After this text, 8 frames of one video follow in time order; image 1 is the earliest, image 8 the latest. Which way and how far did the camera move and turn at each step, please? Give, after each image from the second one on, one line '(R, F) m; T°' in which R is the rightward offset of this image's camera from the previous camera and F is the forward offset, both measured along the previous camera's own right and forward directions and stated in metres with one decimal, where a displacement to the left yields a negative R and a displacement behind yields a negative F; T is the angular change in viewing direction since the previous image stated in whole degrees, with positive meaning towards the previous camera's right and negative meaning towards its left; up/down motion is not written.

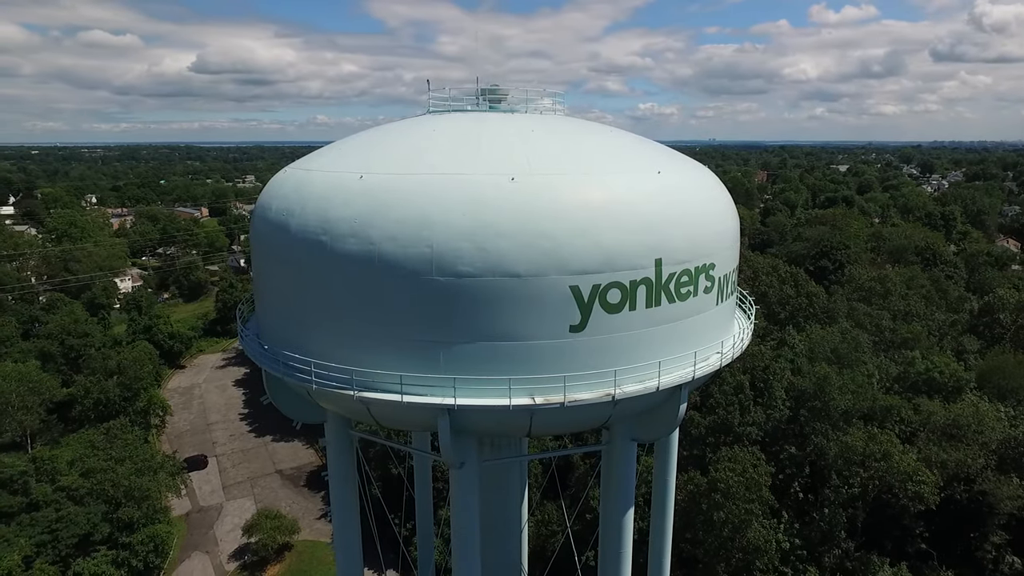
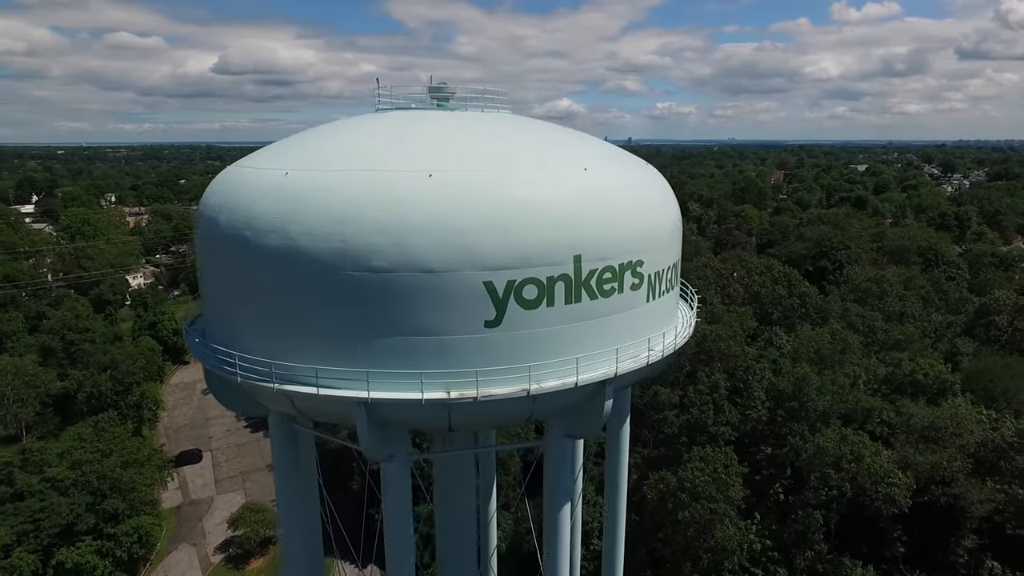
(+1.4, -0.1) m; -2°
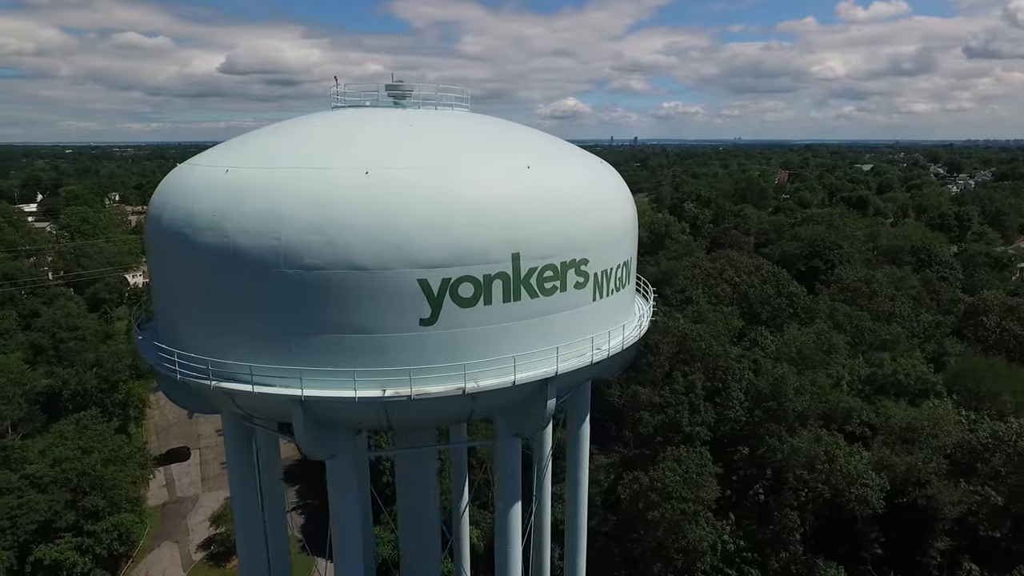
(+1.0, 0.0) m; 0°
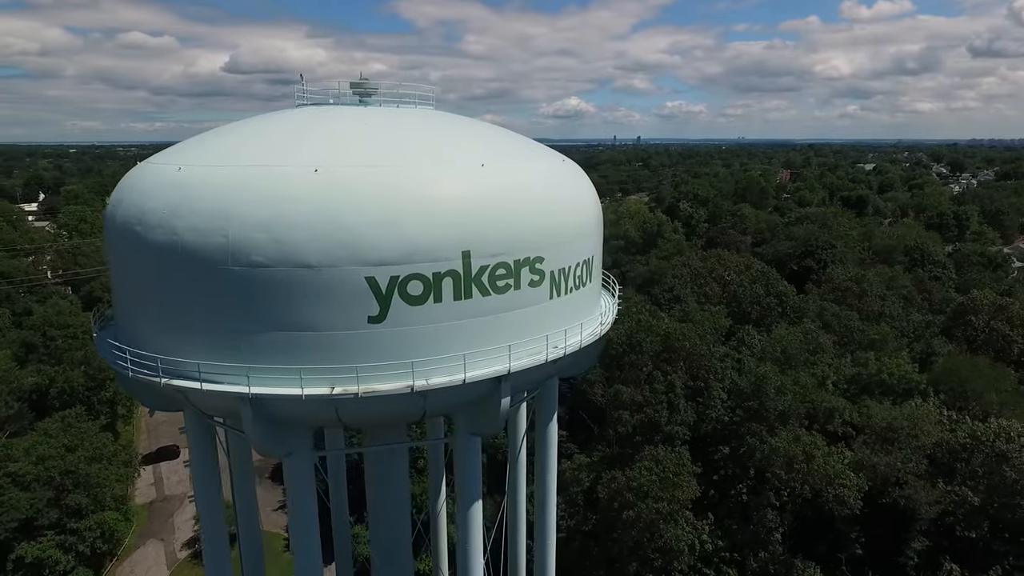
(+0.8, 0.0) m; 0°
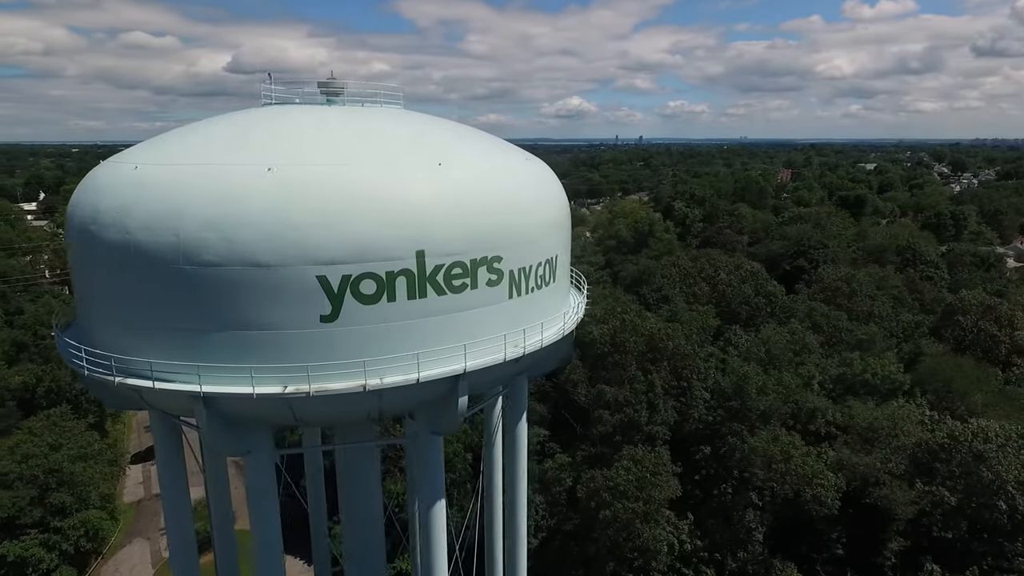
(+0.7, 0.0) m; 0°
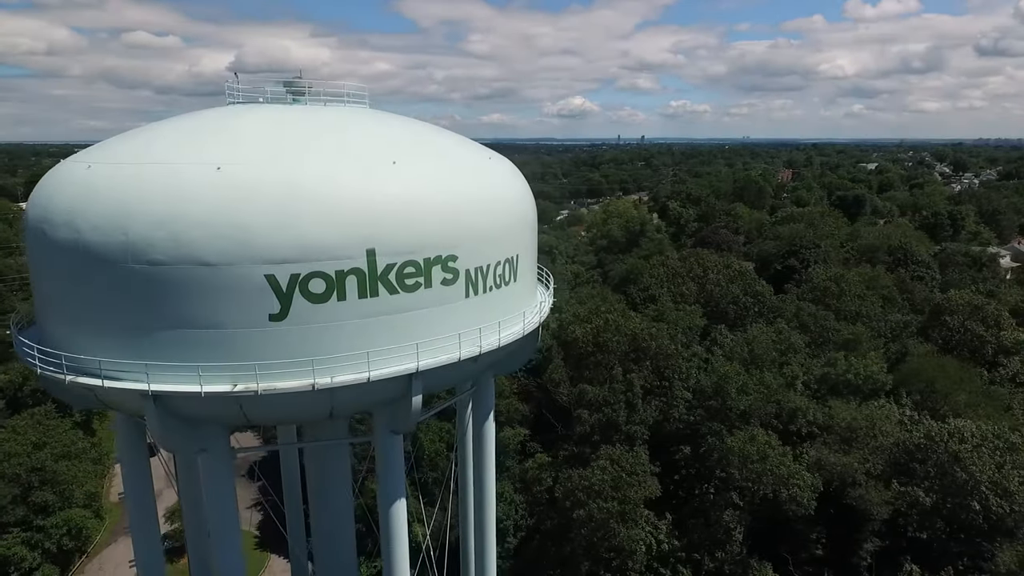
(+0.8, 0.0) m; 0°
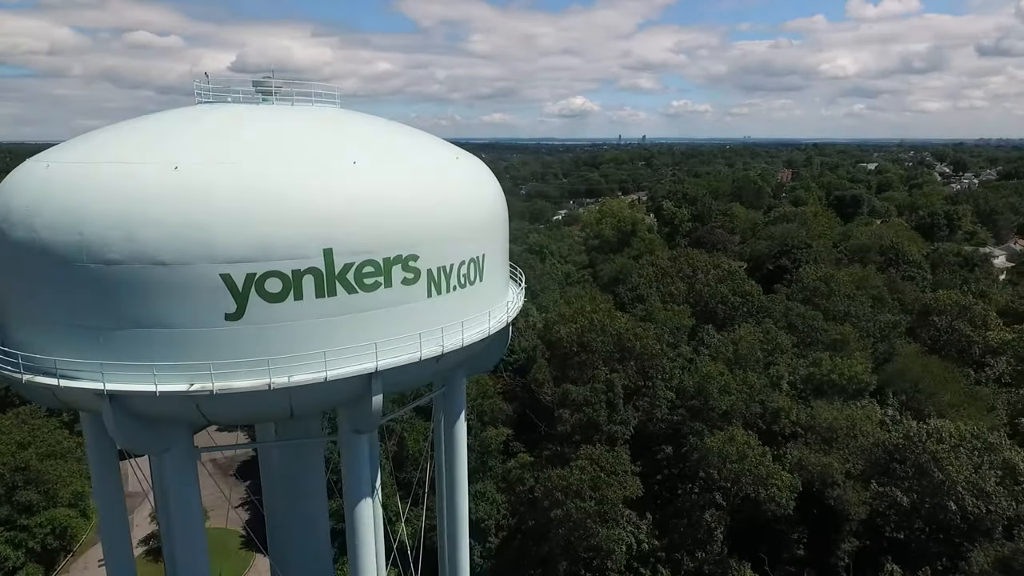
(+0.6, 0.0) m; 0°
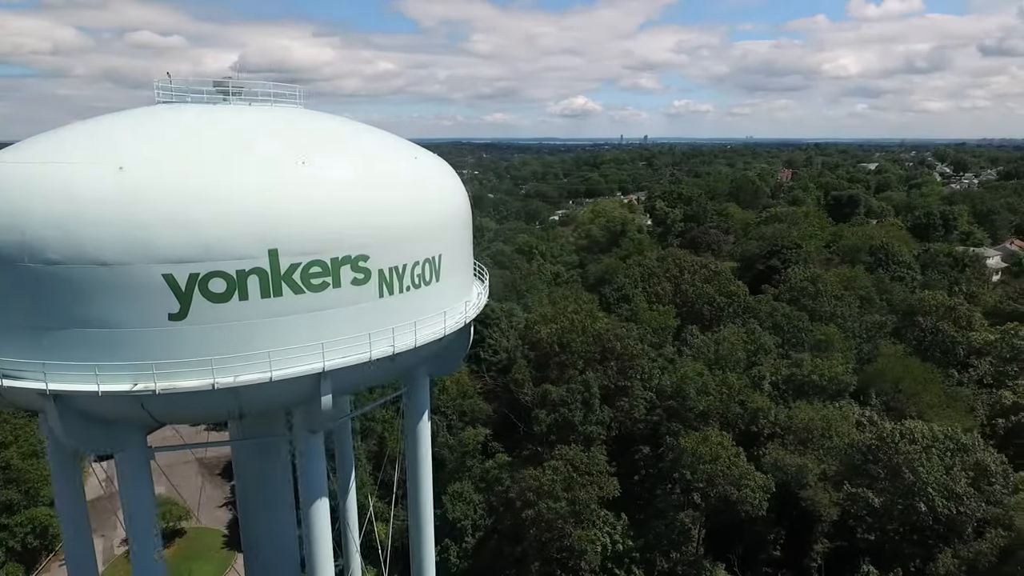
(+0.8, 0.0) m; 0°
